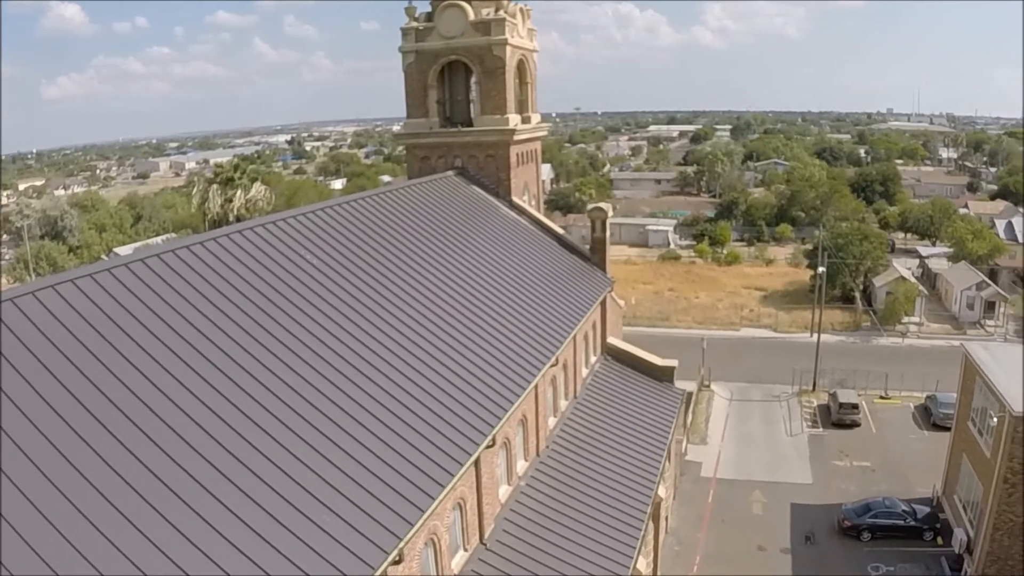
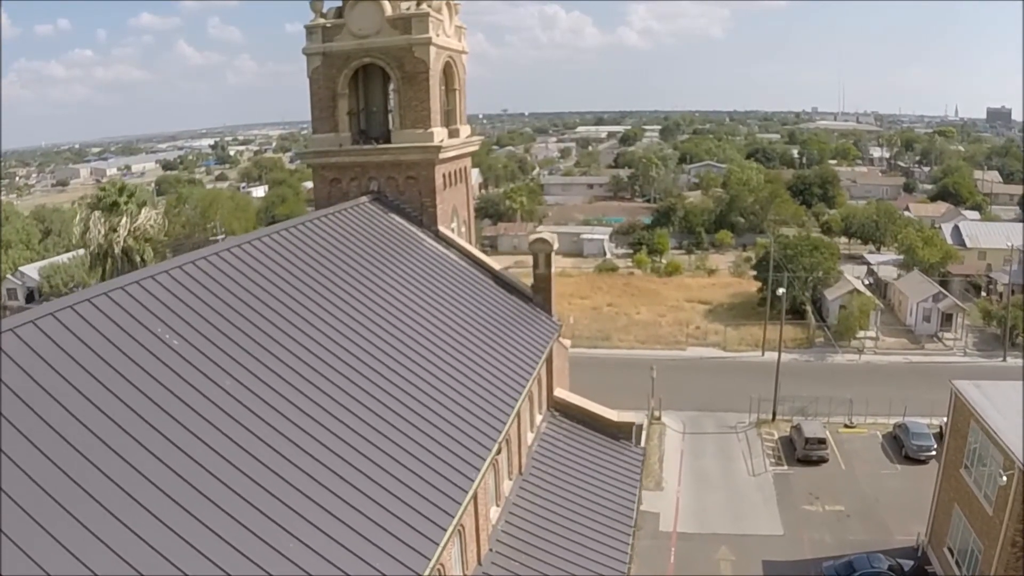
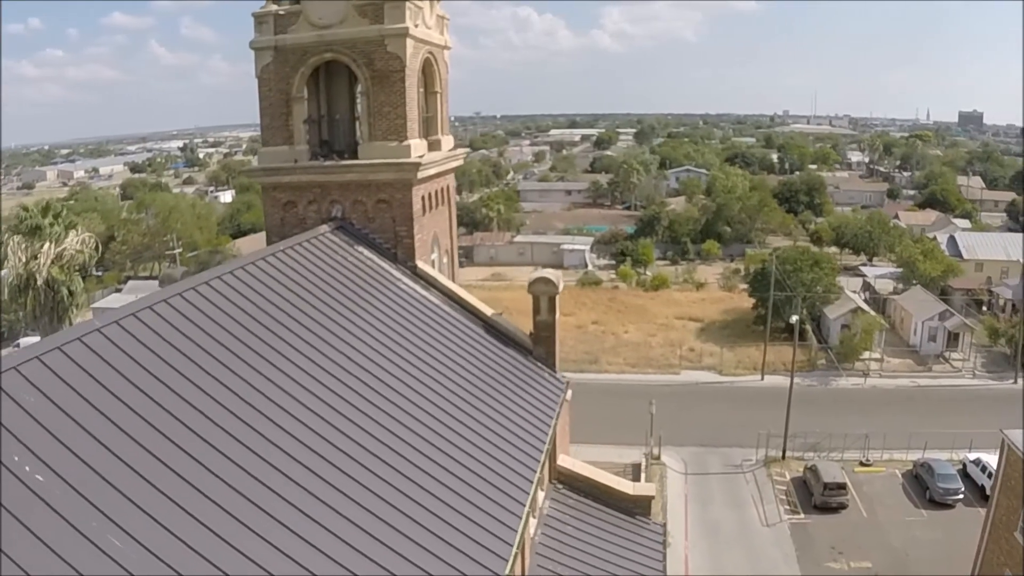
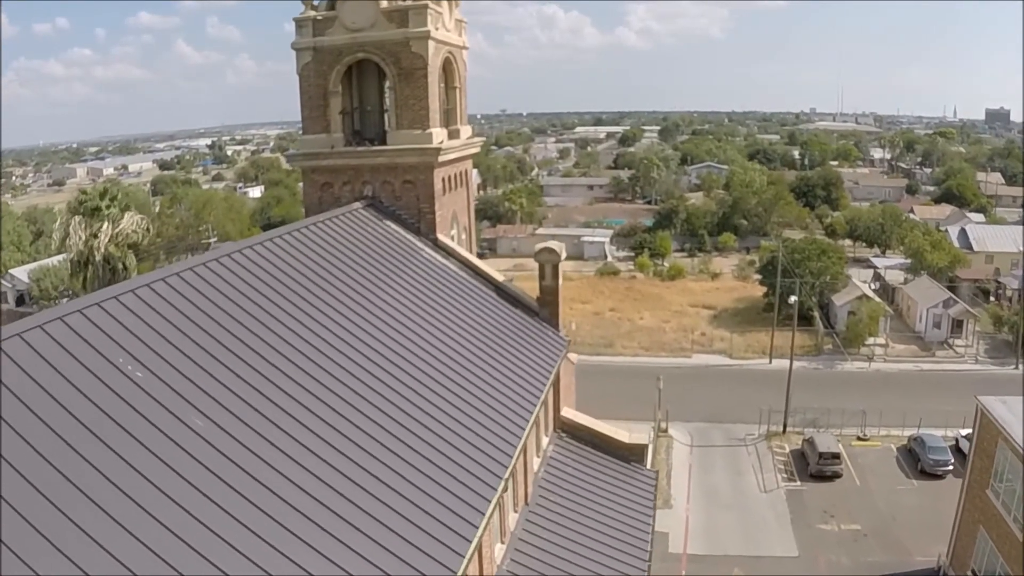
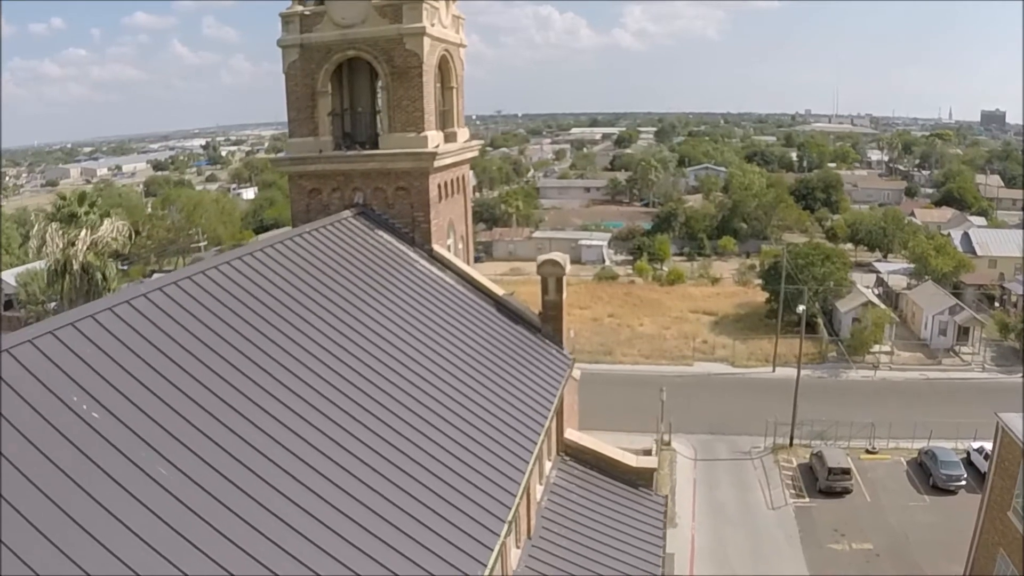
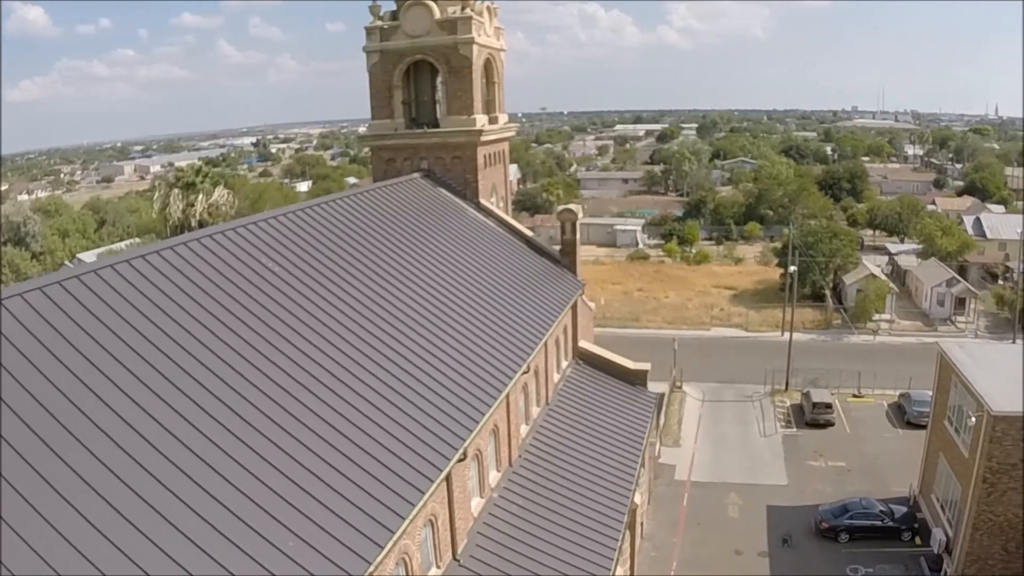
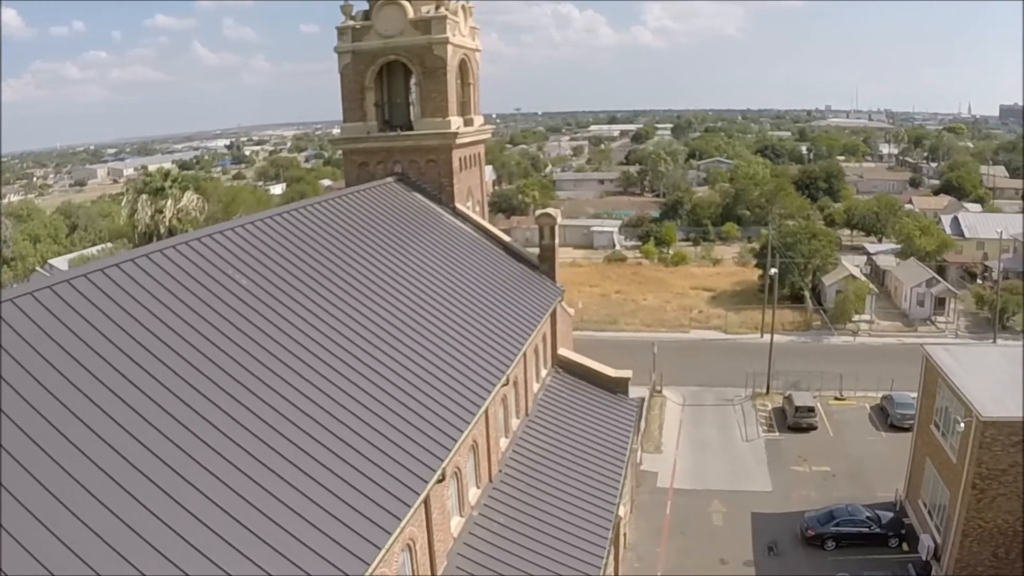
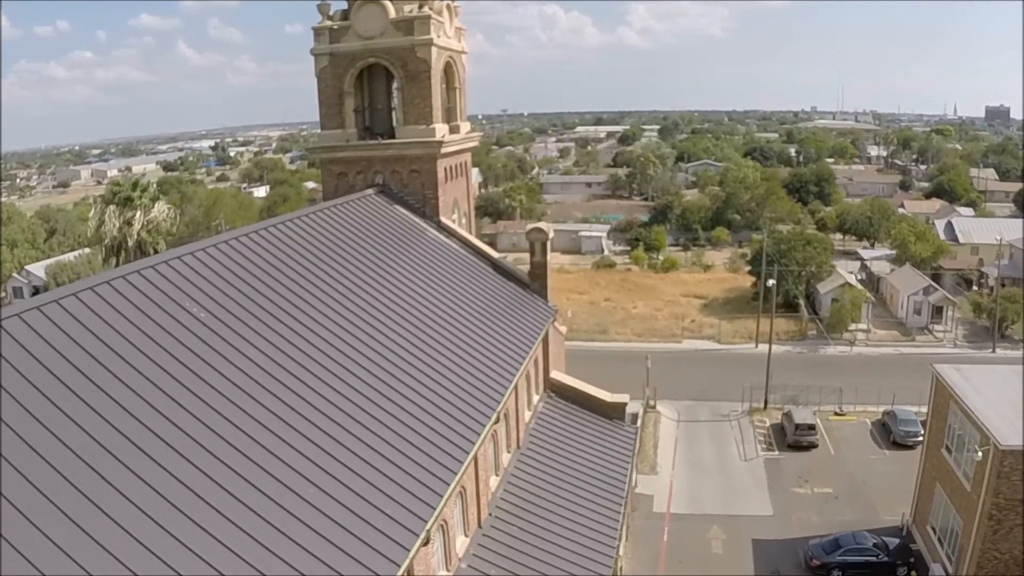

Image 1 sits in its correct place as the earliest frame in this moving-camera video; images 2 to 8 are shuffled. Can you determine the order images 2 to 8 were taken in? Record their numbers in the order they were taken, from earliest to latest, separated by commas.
6, 7, 8, 2, 4, 5, 3
